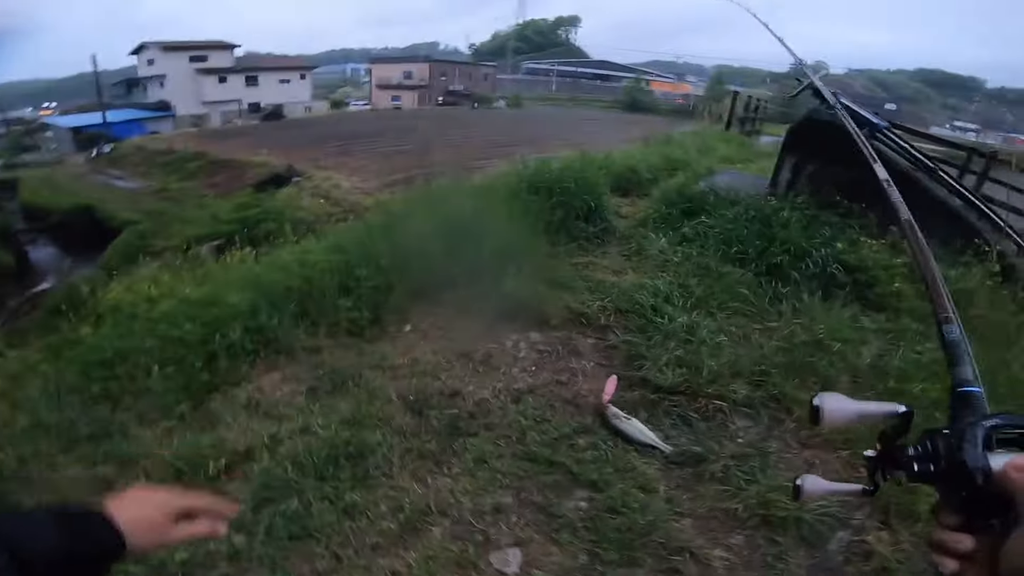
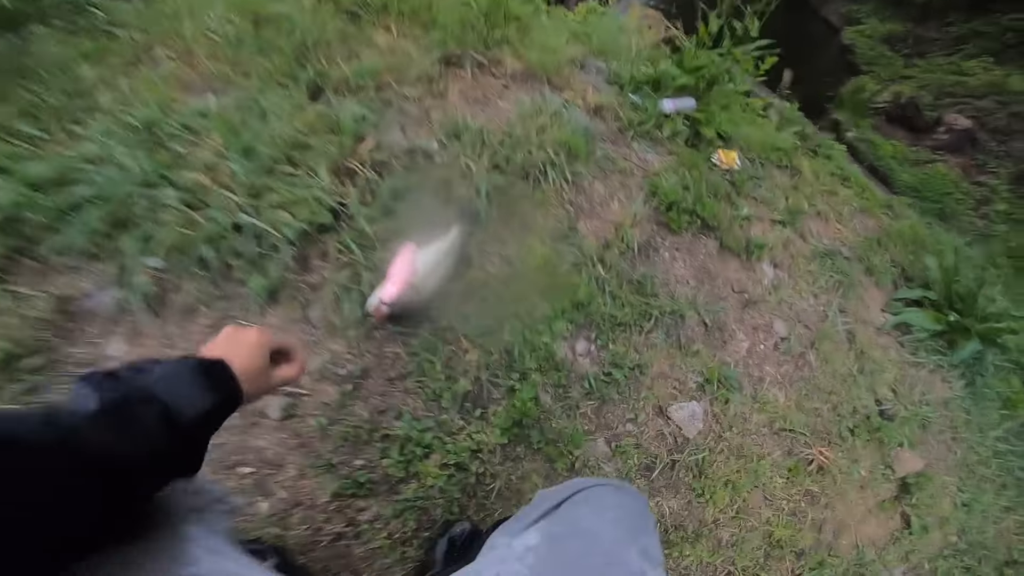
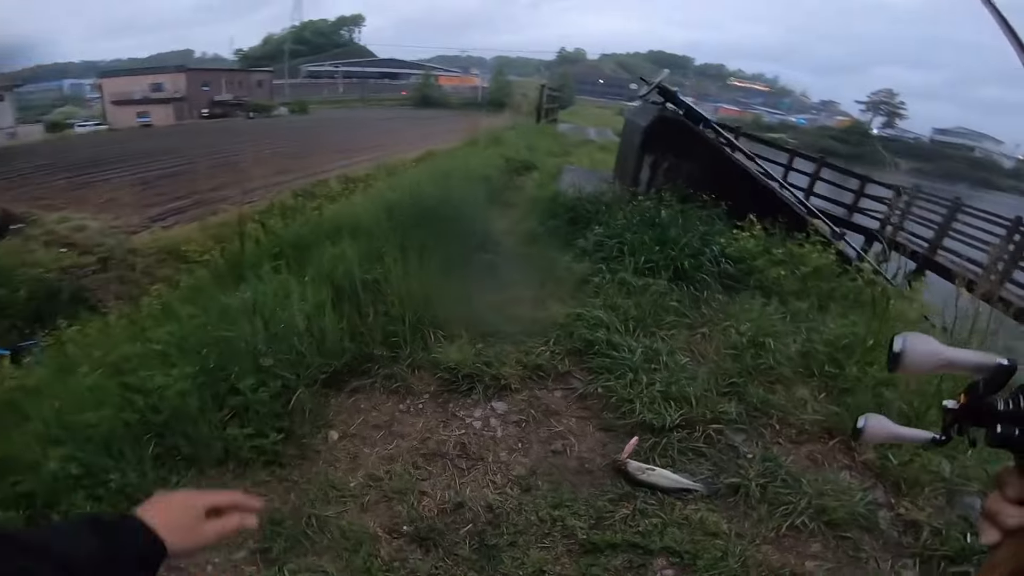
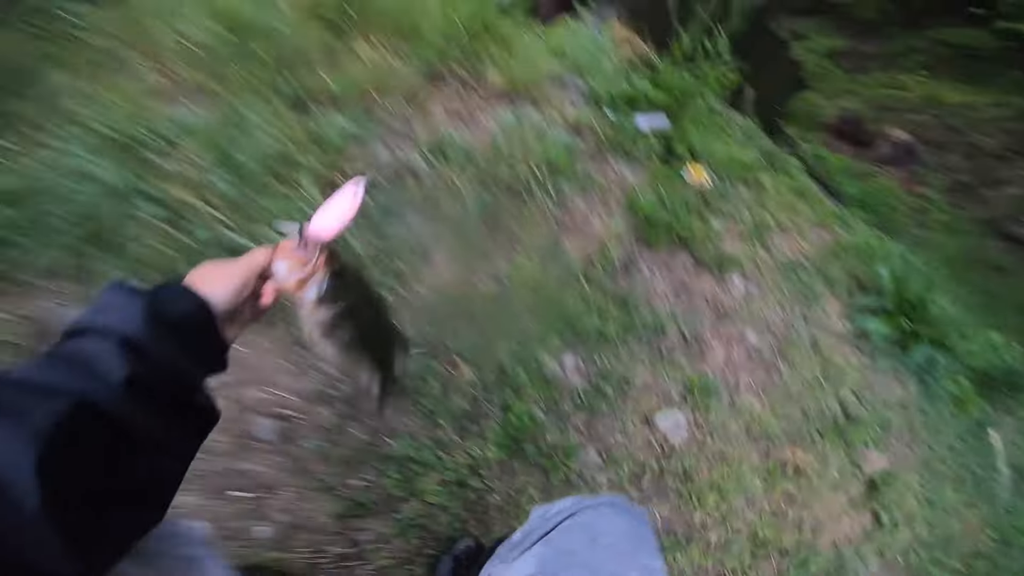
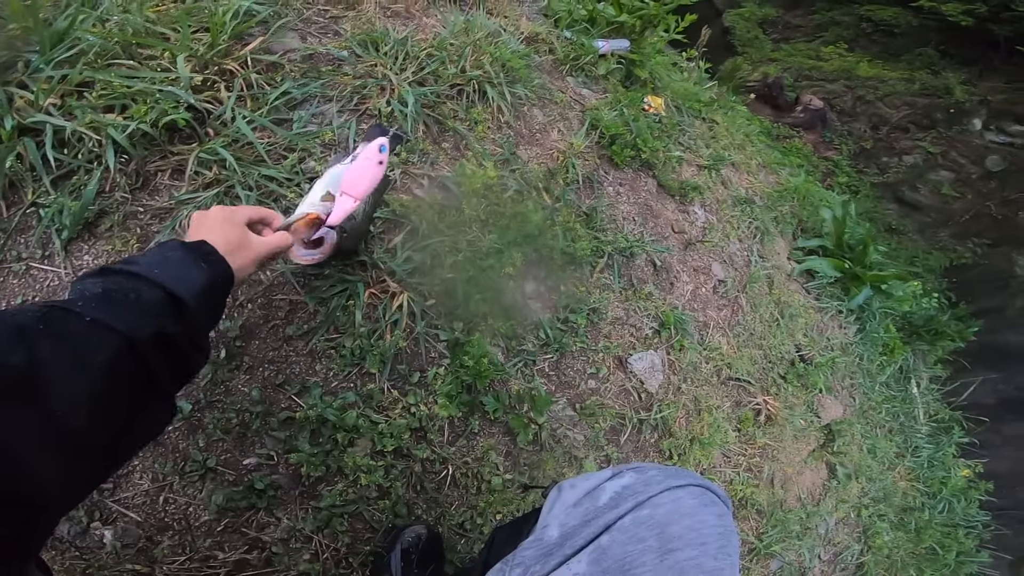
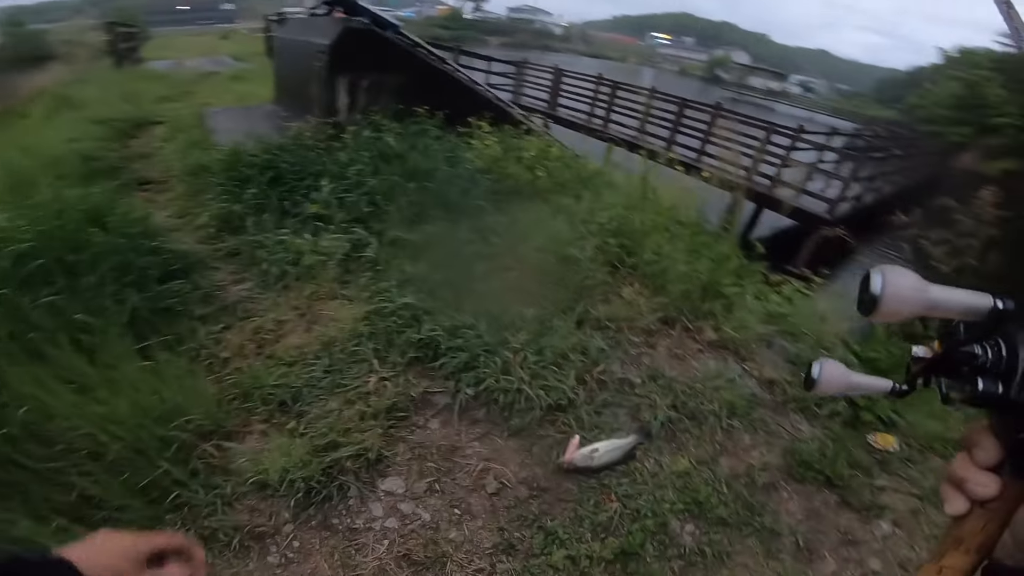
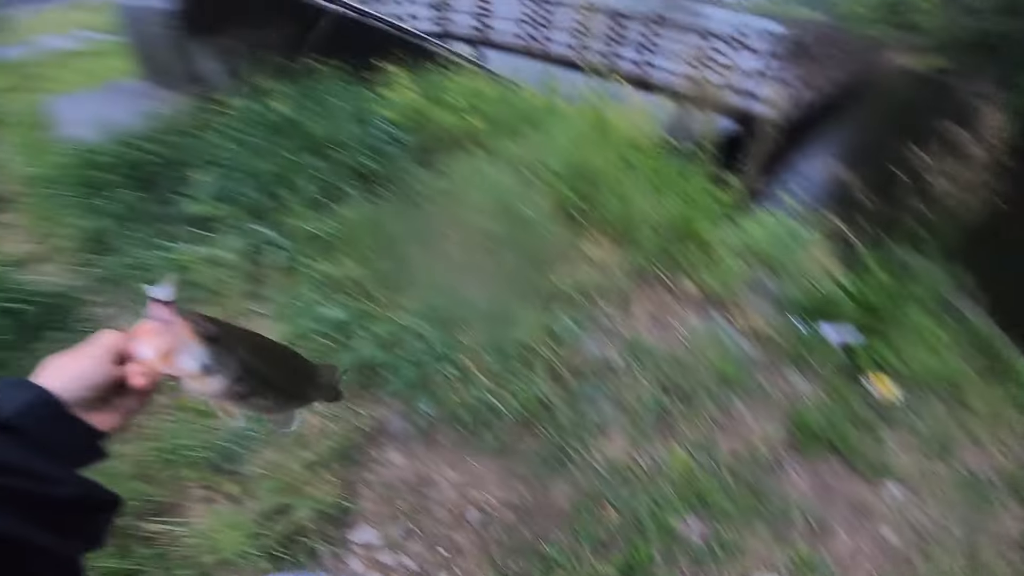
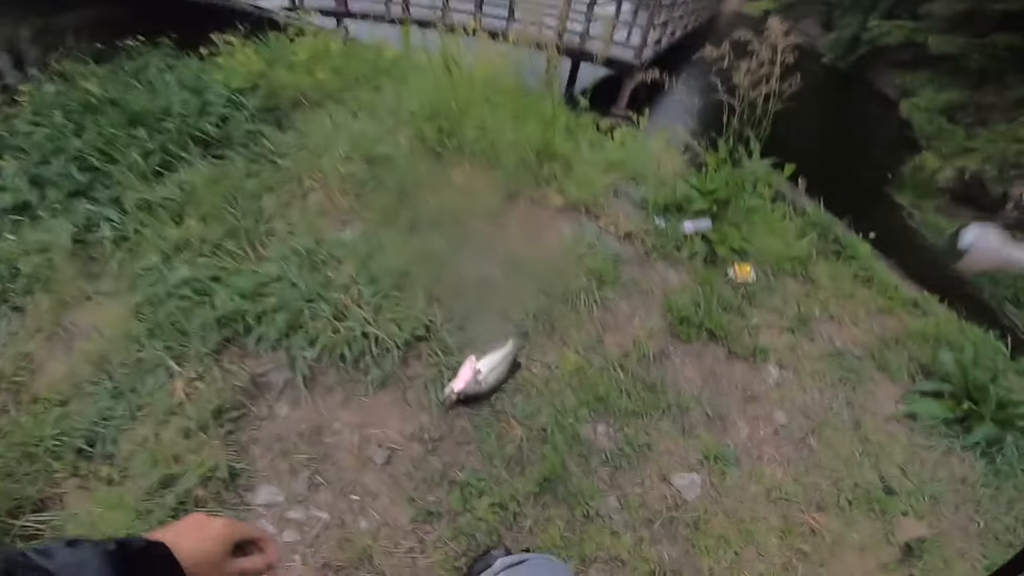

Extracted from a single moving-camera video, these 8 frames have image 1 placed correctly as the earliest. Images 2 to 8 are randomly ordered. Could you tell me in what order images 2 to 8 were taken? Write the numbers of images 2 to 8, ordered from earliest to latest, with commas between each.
3, 6, 8, 2, 5, 4, 7
